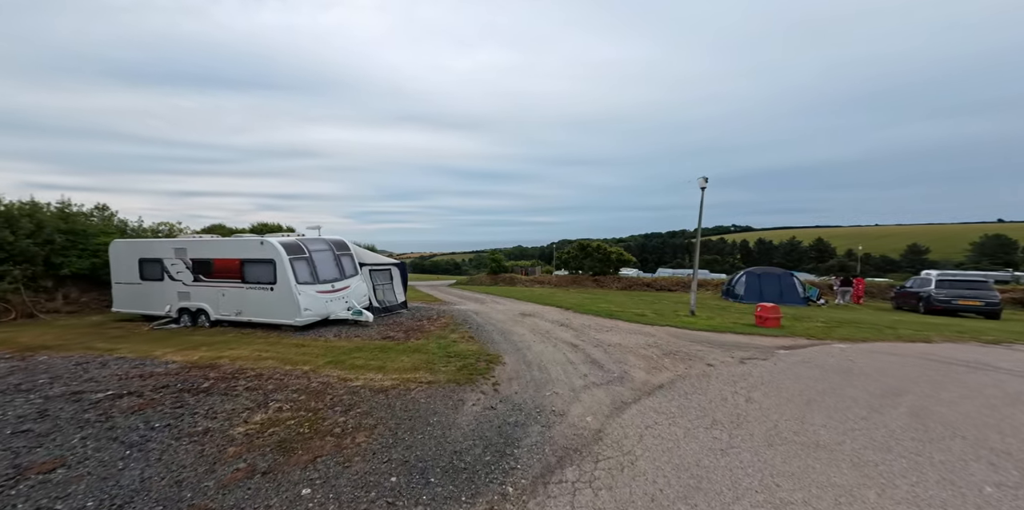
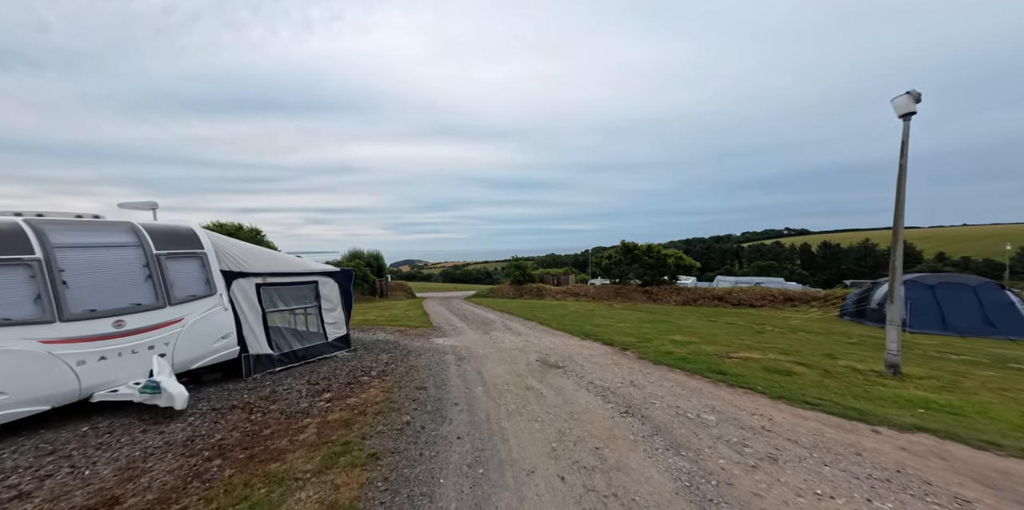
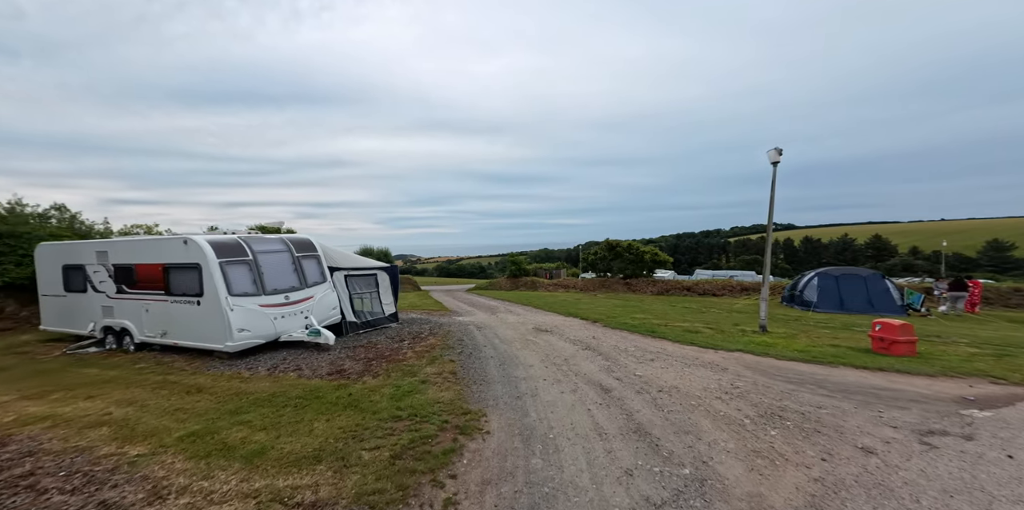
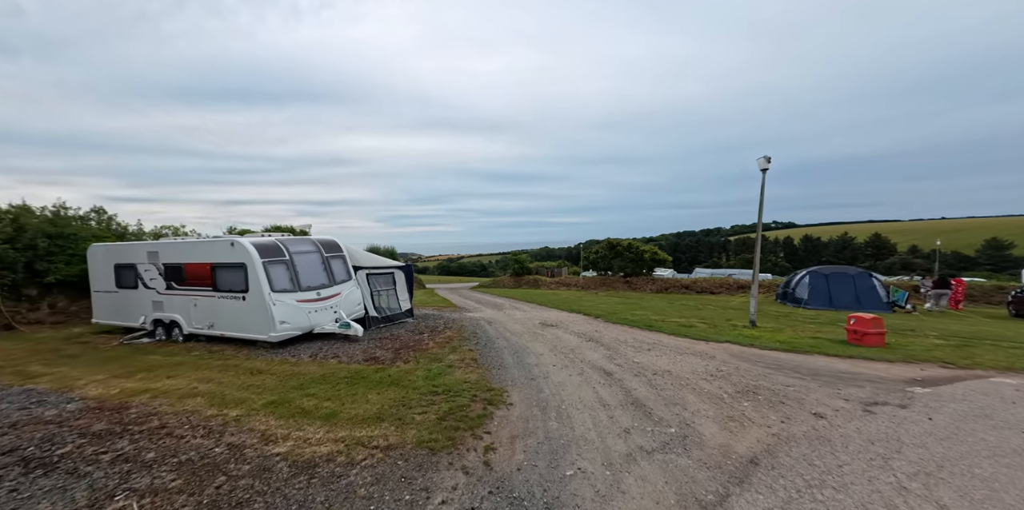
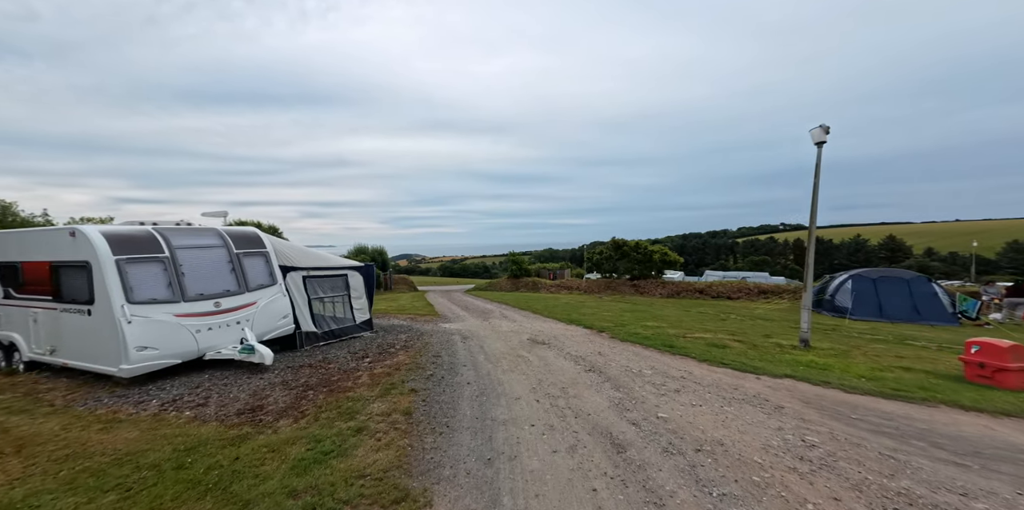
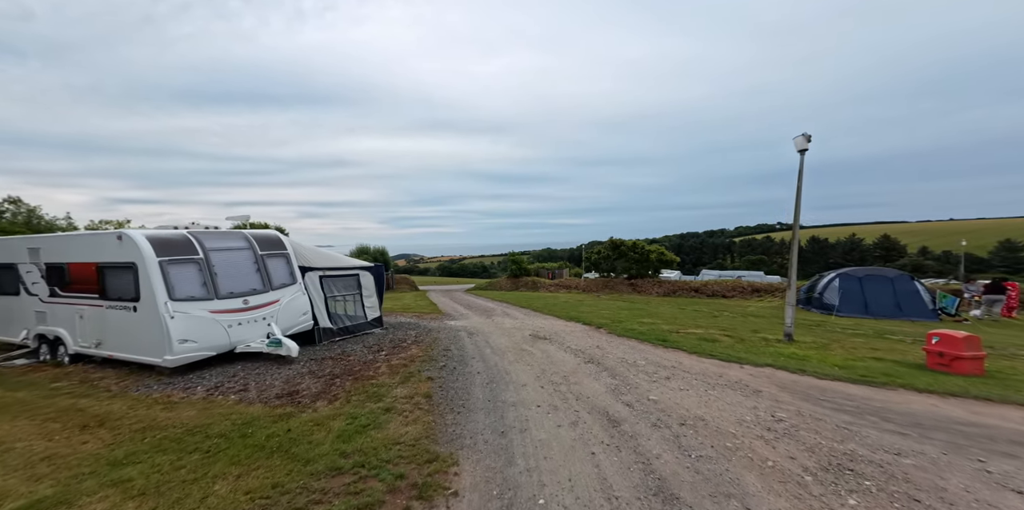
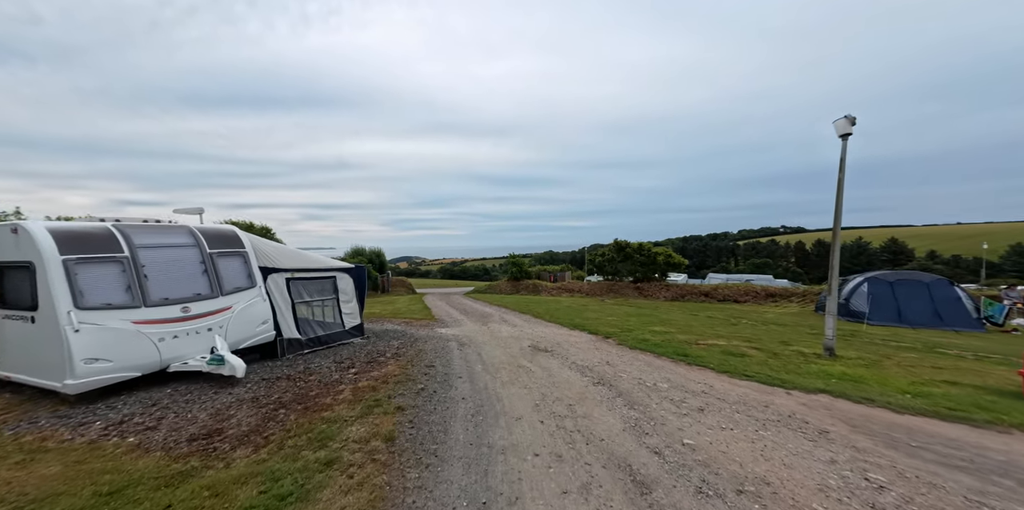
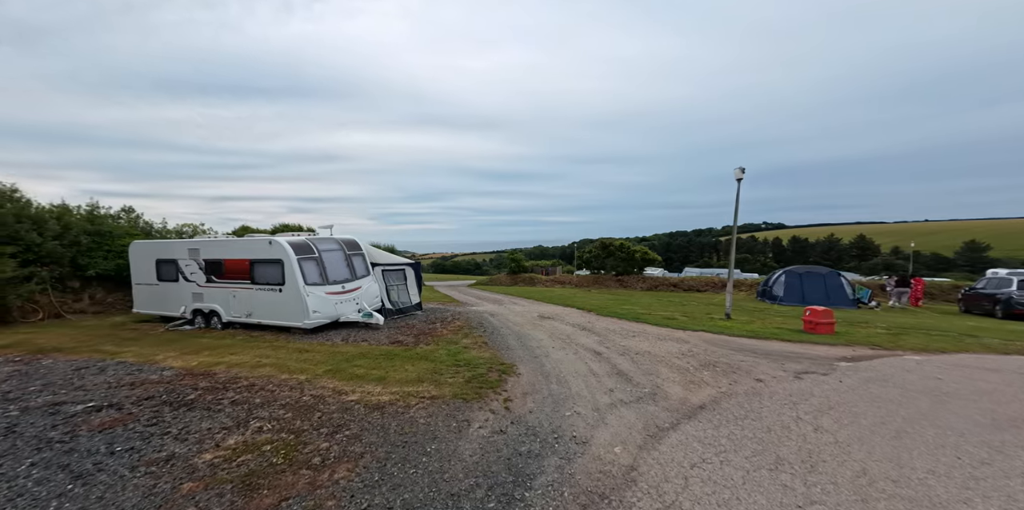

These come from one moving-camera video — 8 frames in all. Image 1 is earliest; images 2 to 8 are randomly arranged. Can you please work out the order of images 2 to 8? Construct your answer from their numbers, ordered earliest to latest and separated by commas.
8, 4, 3, 6, 5, 7, 2
